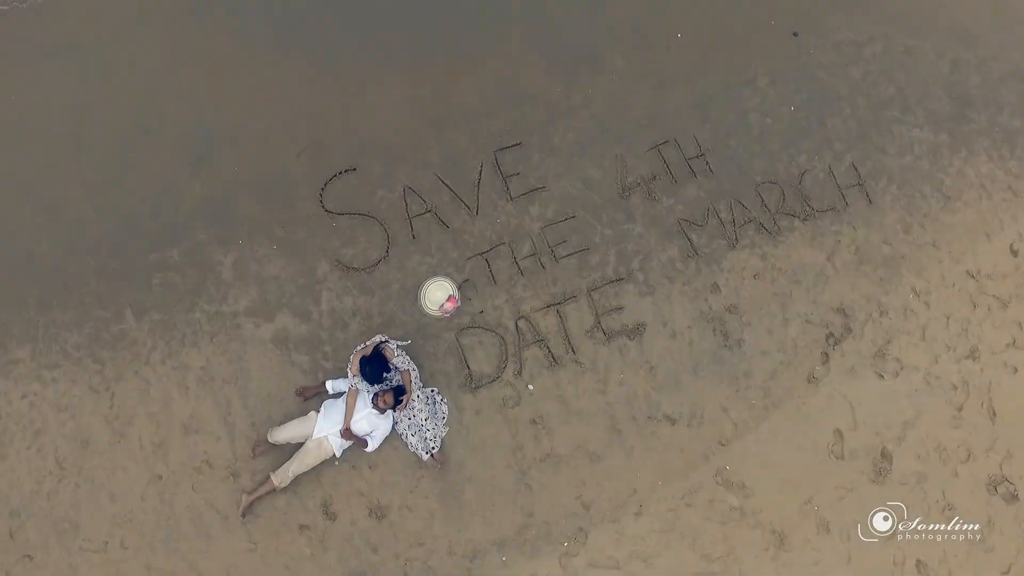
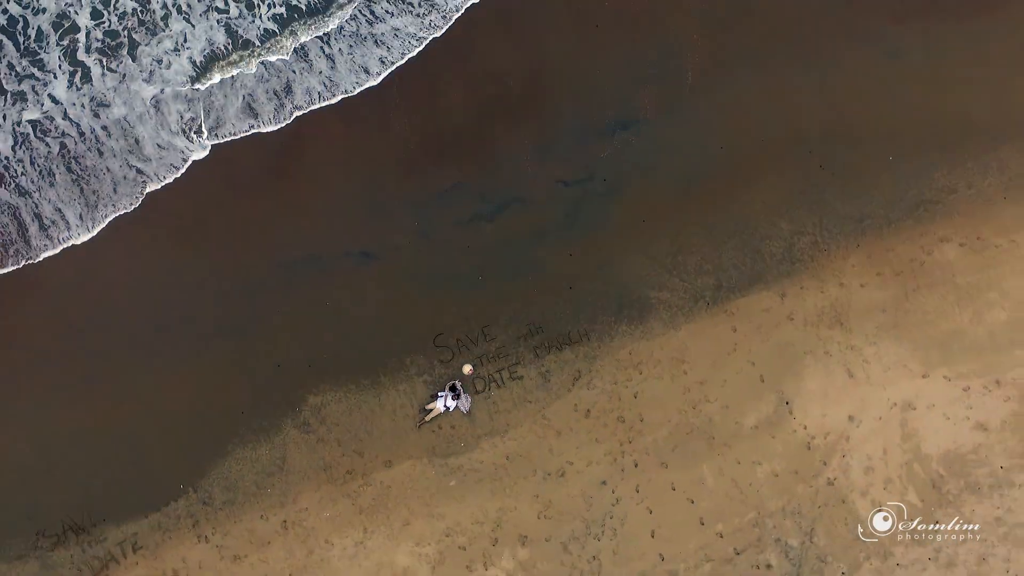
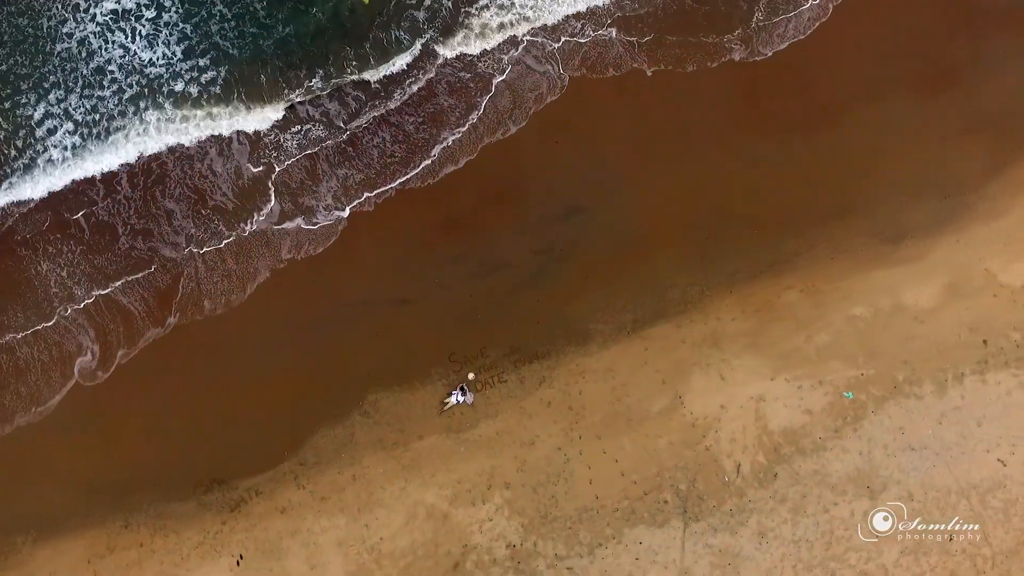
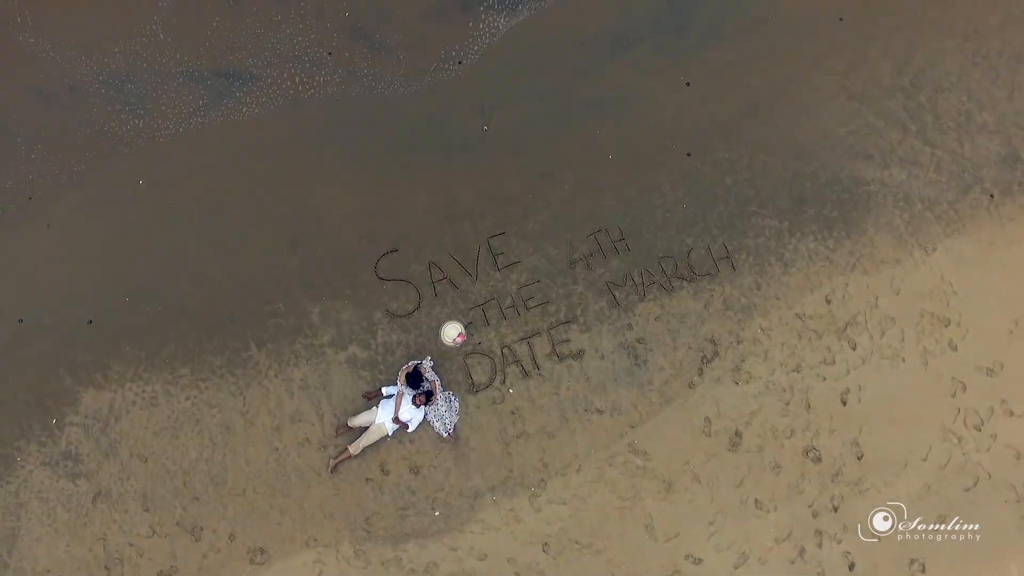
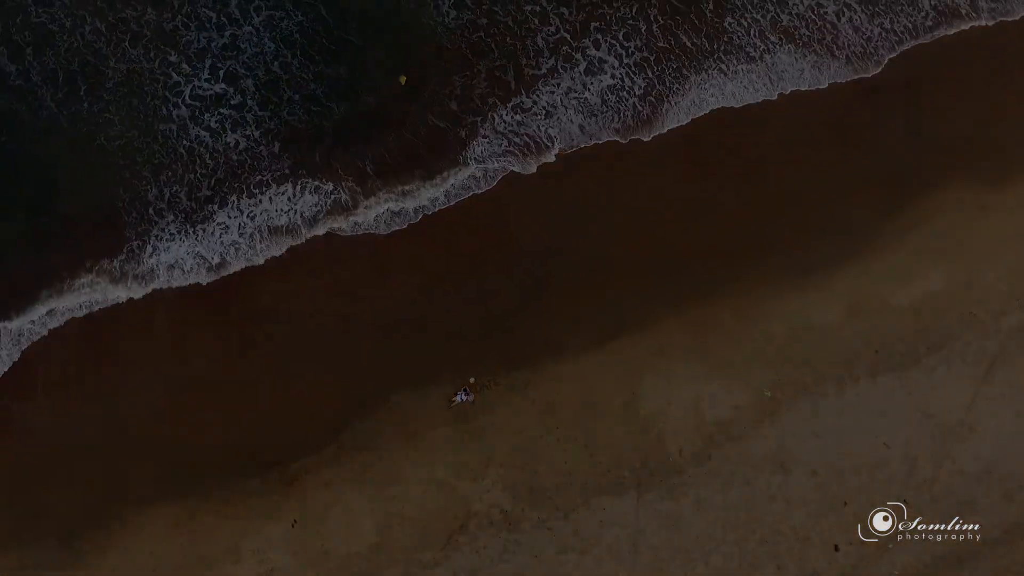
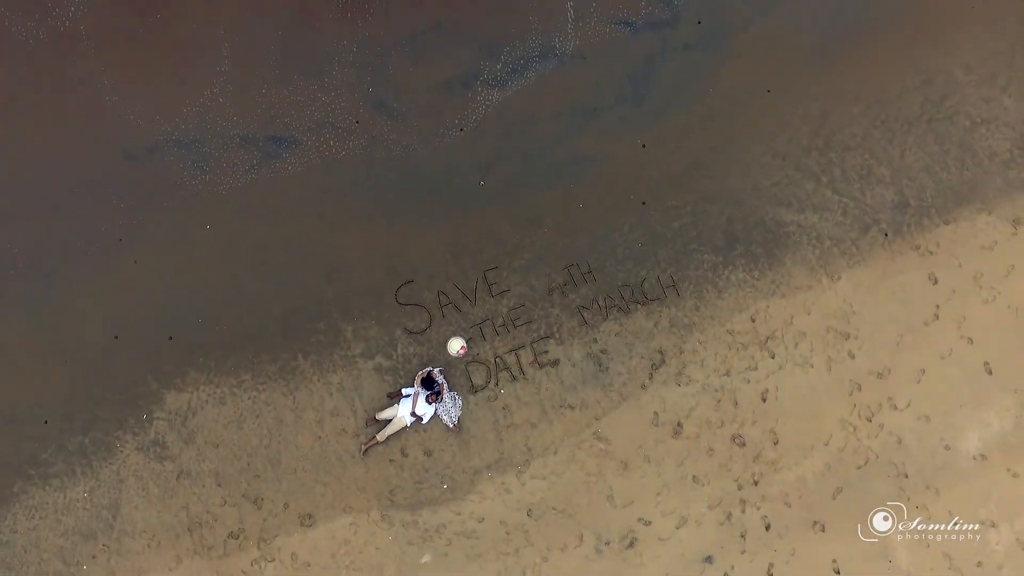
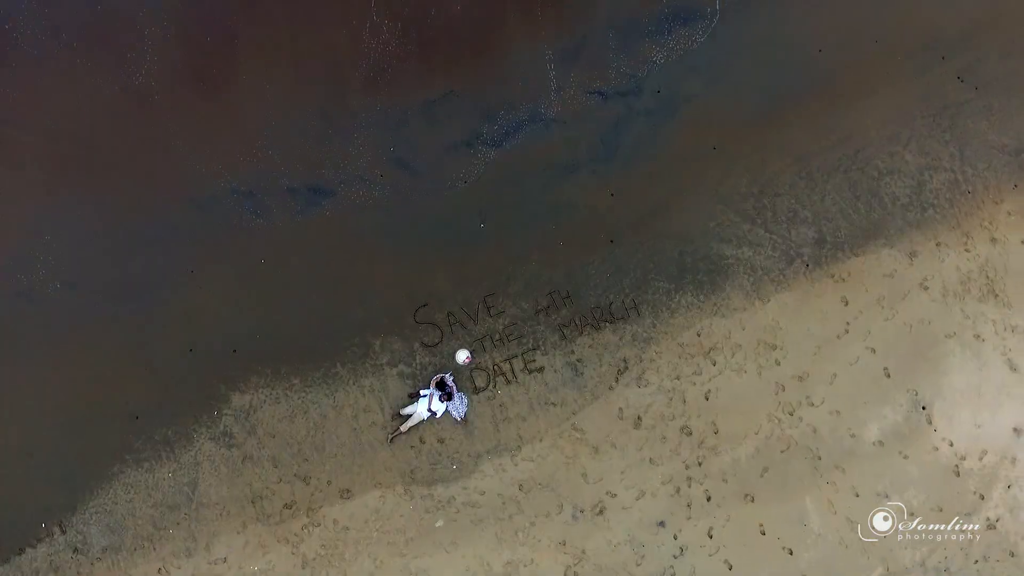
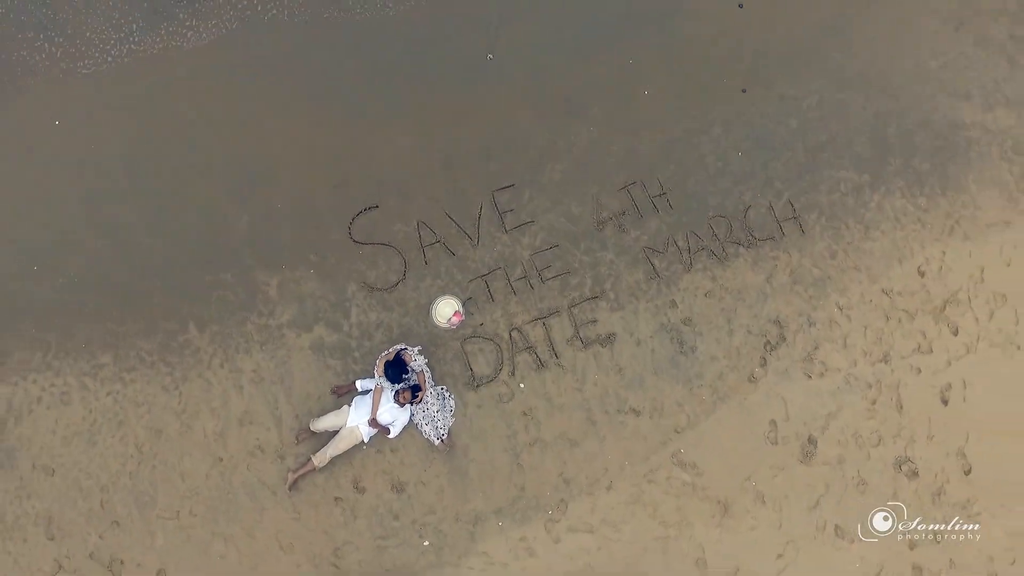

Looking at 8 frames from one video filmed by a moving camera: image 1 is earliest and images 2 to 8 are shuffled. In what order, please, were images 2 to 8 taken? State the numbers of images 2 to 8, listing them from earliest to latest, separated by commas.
8, 4, 6, 7, 2, 3, 5
